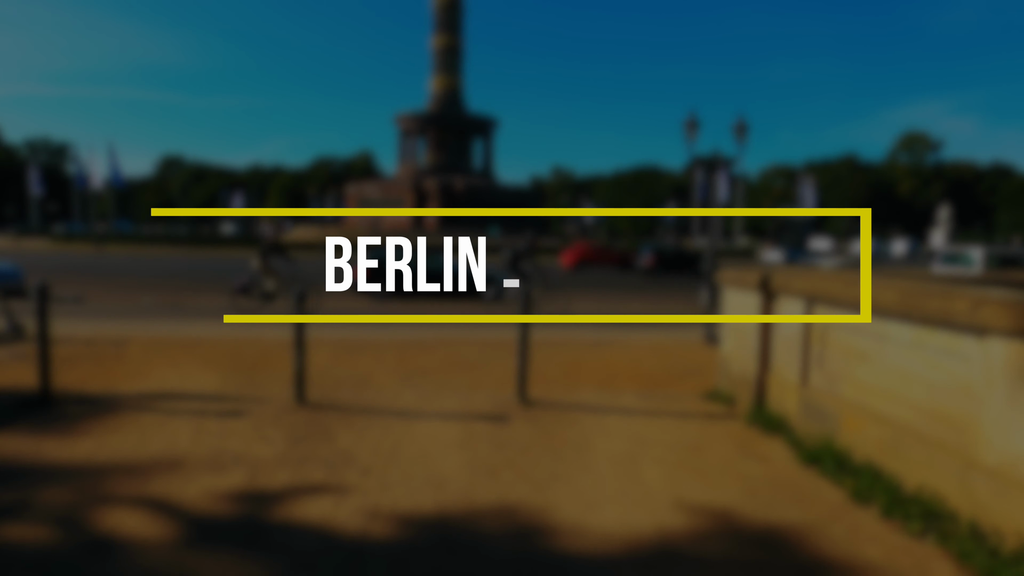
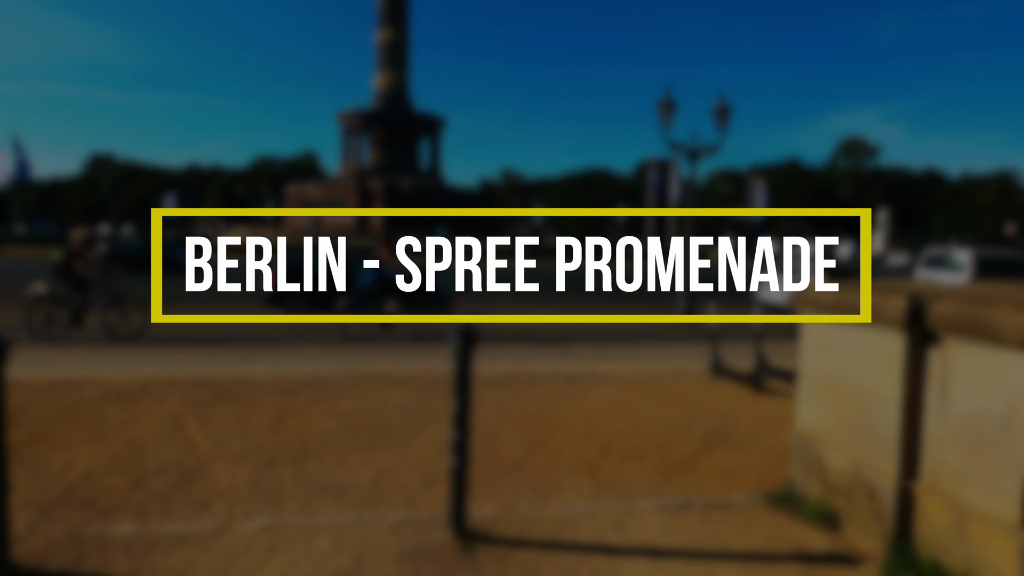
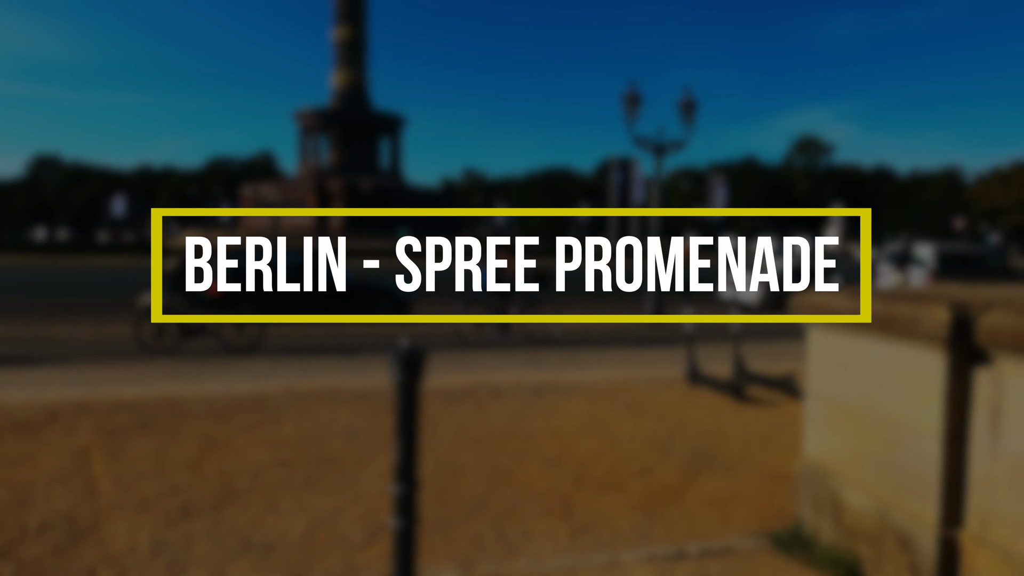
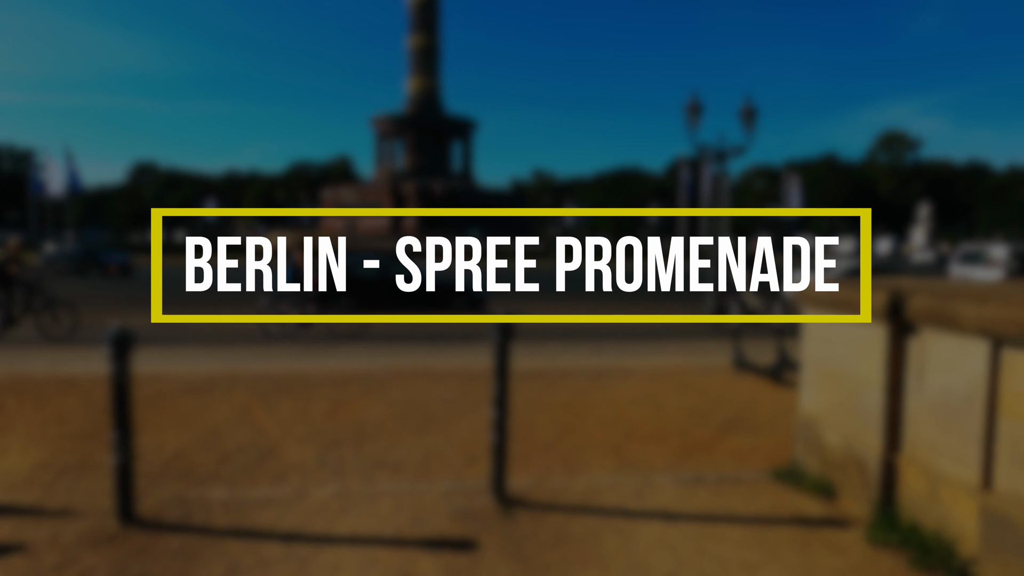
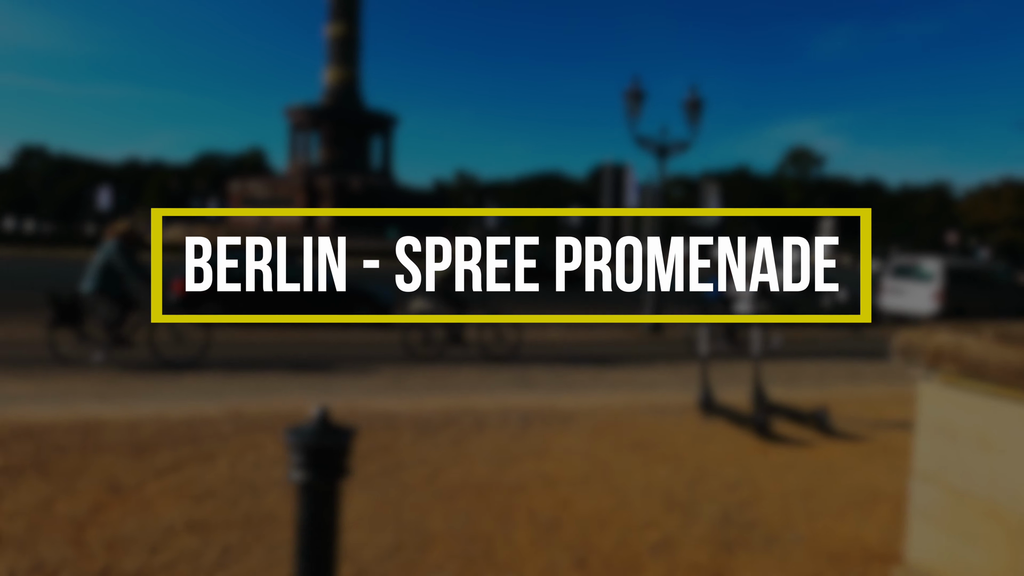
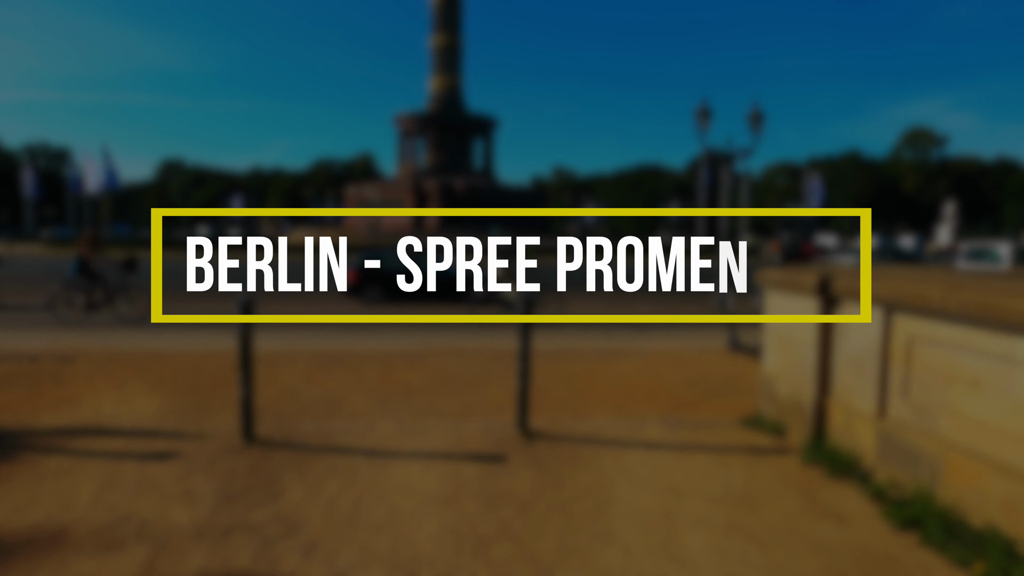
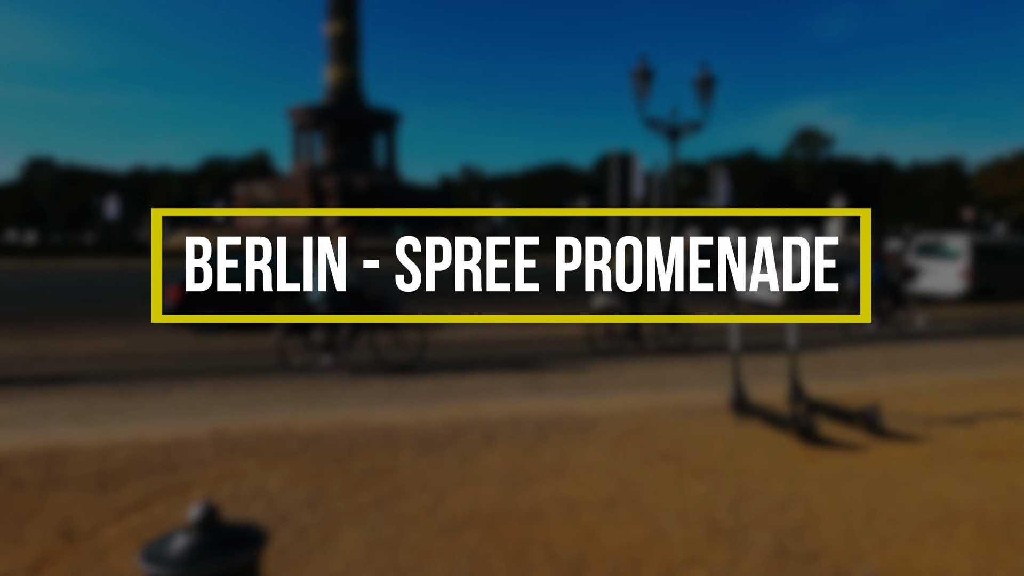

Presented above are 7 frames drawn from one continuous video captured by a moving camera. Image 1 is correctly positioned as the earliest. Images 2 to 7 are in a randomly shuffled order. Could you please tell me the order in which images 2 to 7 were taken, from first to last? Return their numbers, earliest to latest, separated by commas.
6, 4, 2, 3, 5, 7
